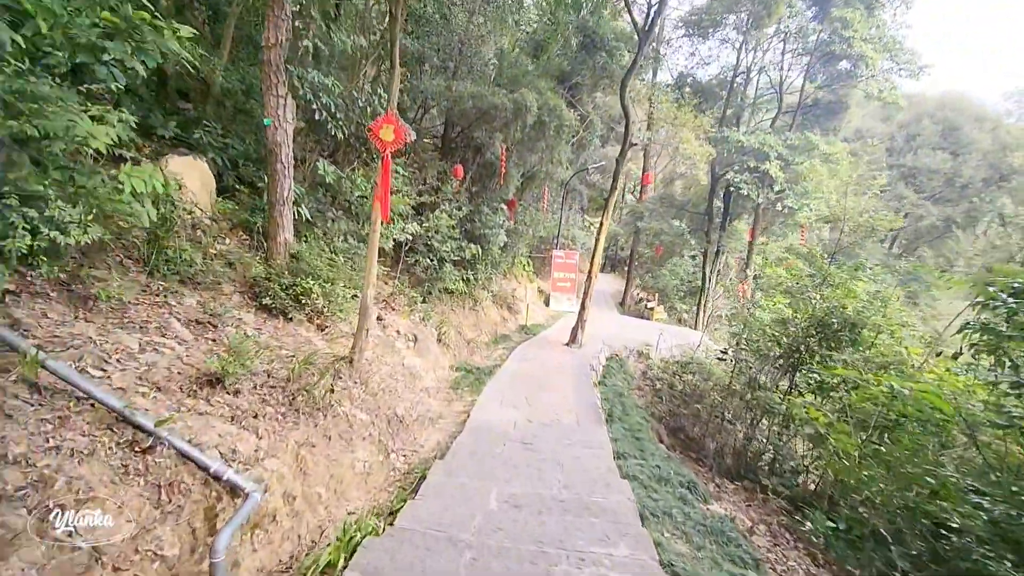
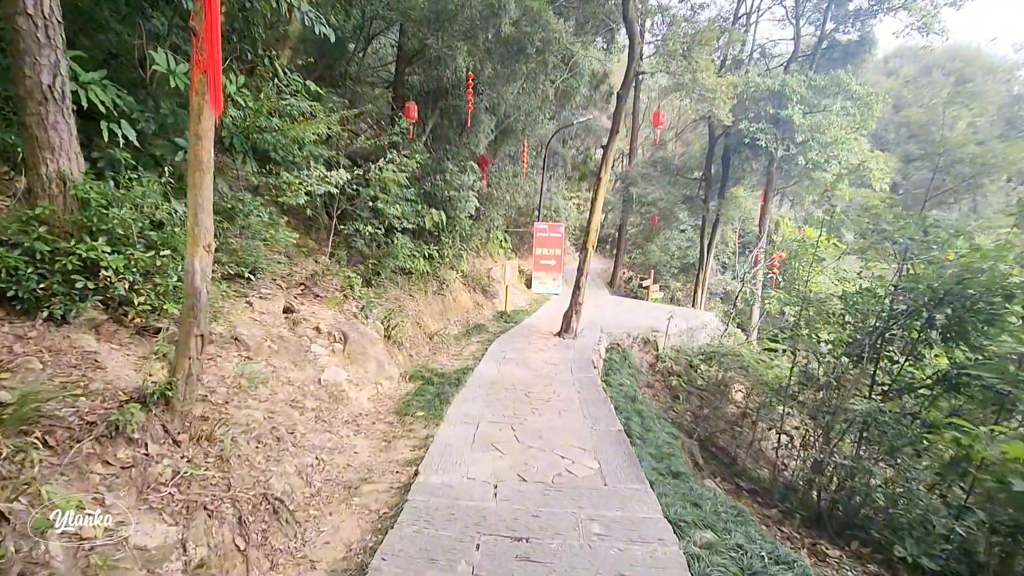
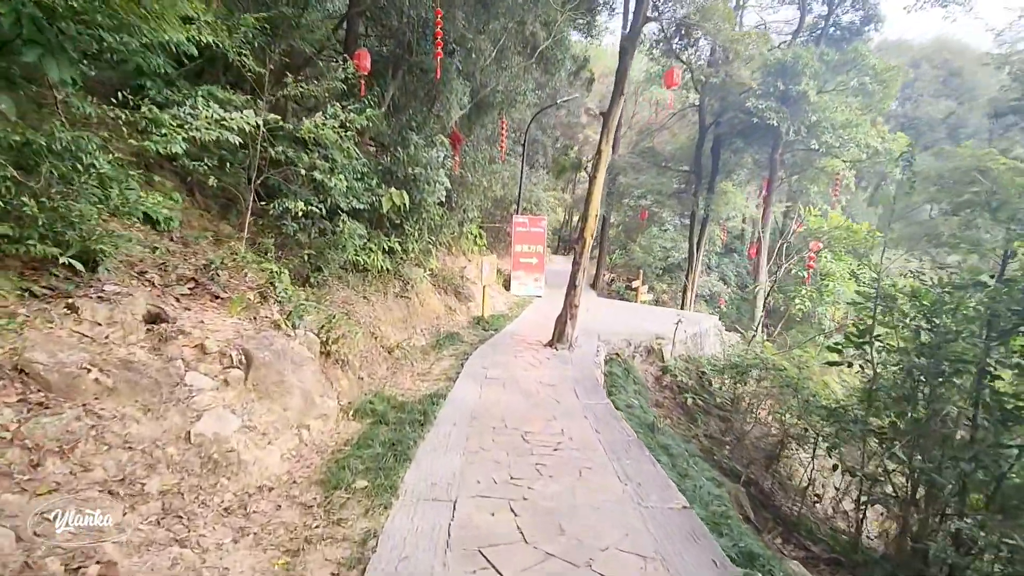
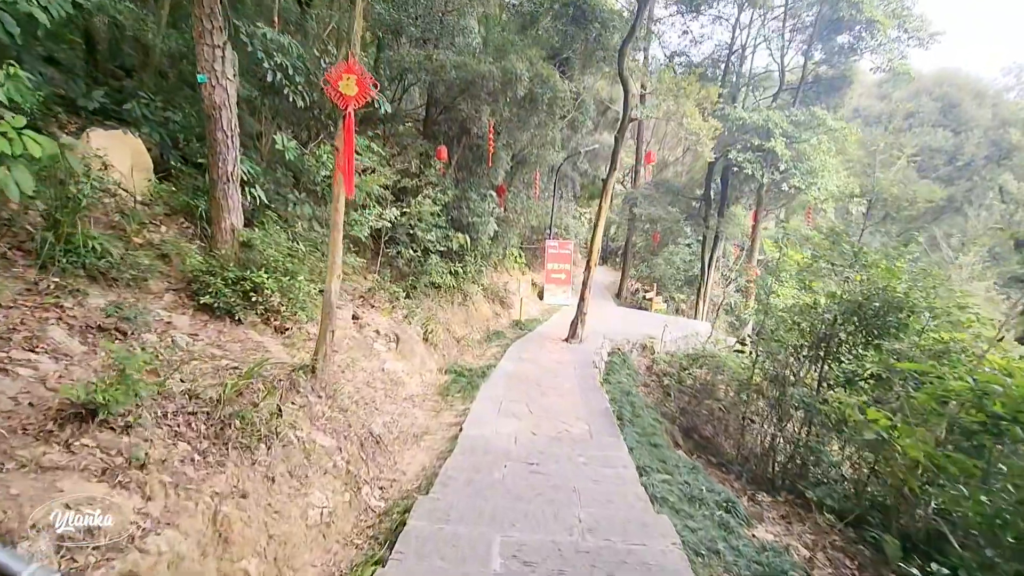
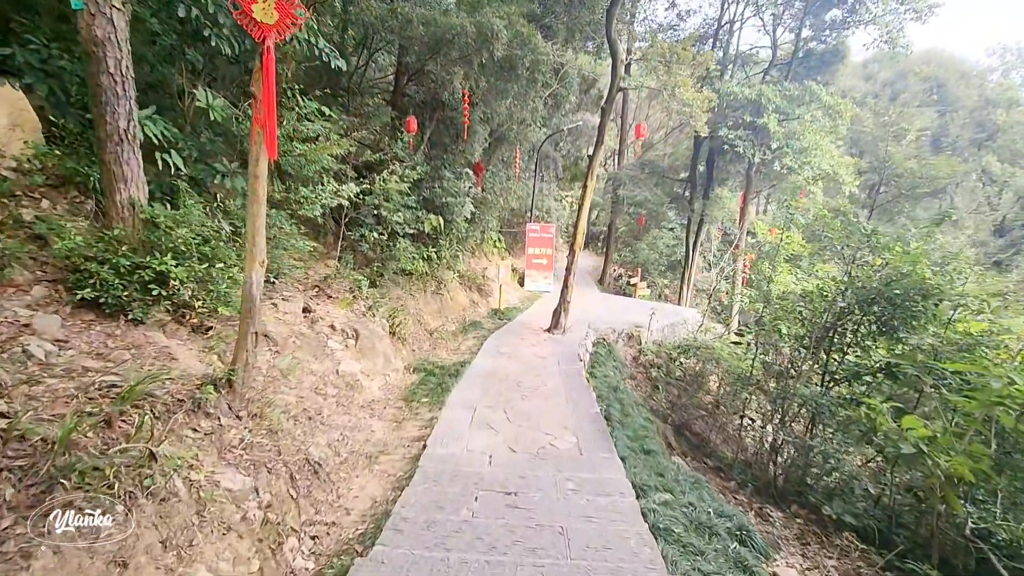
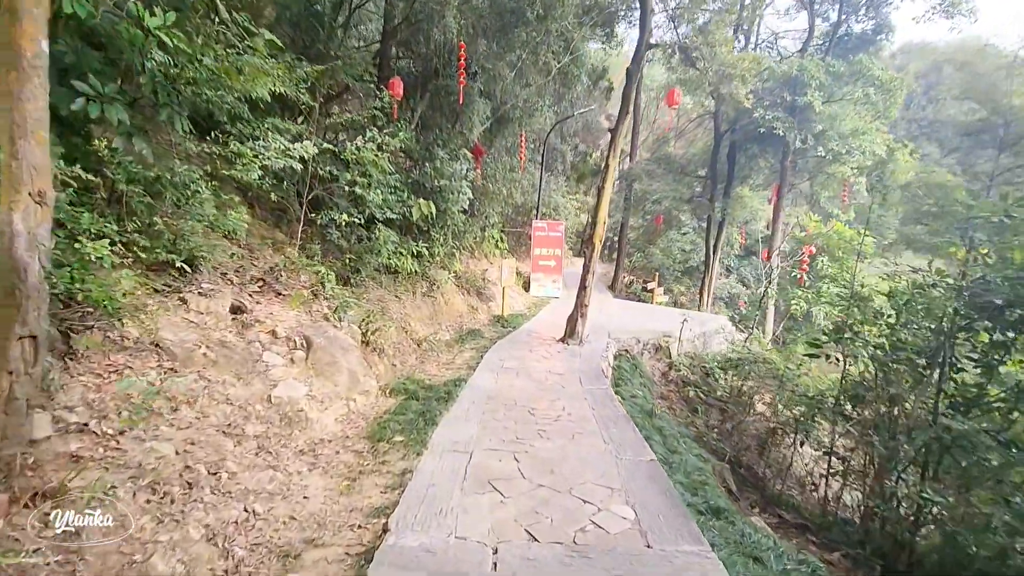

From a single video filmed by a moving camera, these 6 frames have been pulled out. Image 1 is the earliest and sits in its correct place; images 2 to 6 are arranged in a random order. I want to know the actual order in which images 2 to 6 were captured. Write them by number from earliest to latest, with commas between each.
4, 5, 2, 6, 3
